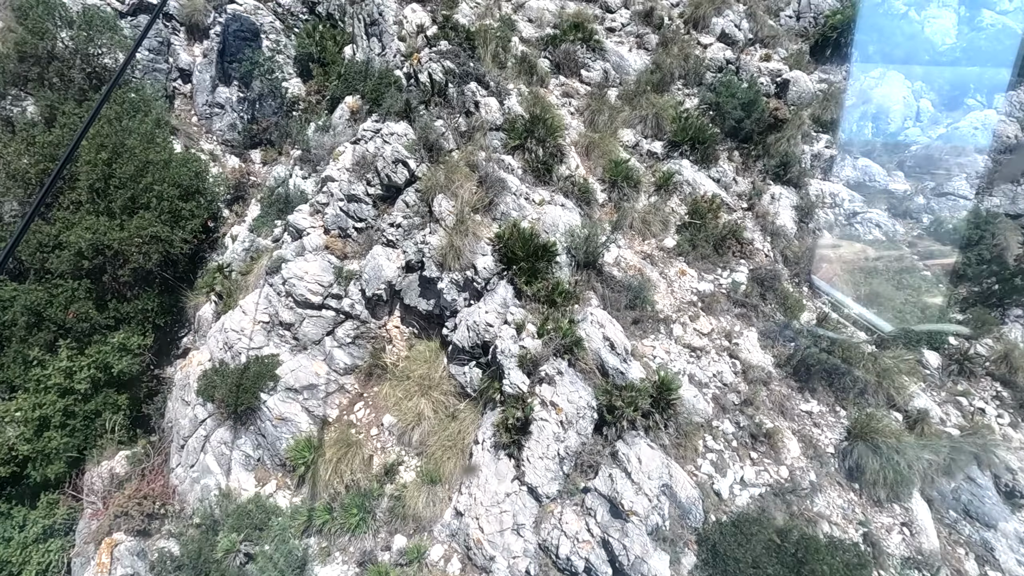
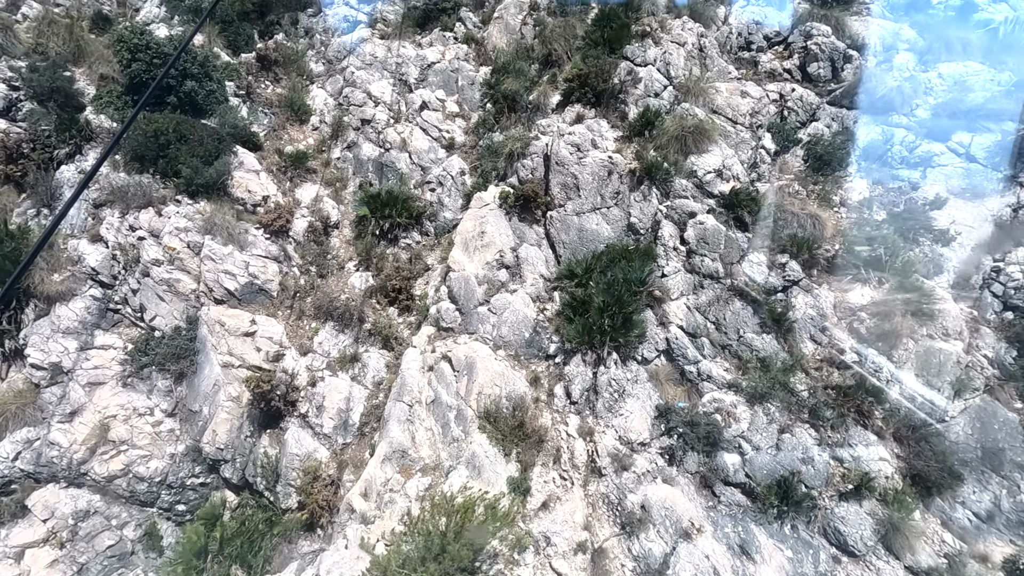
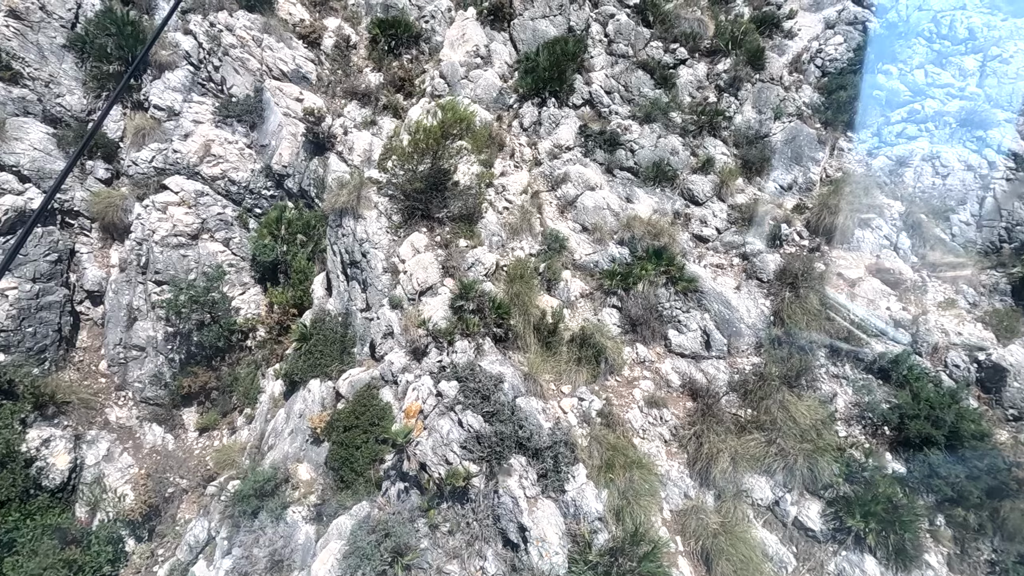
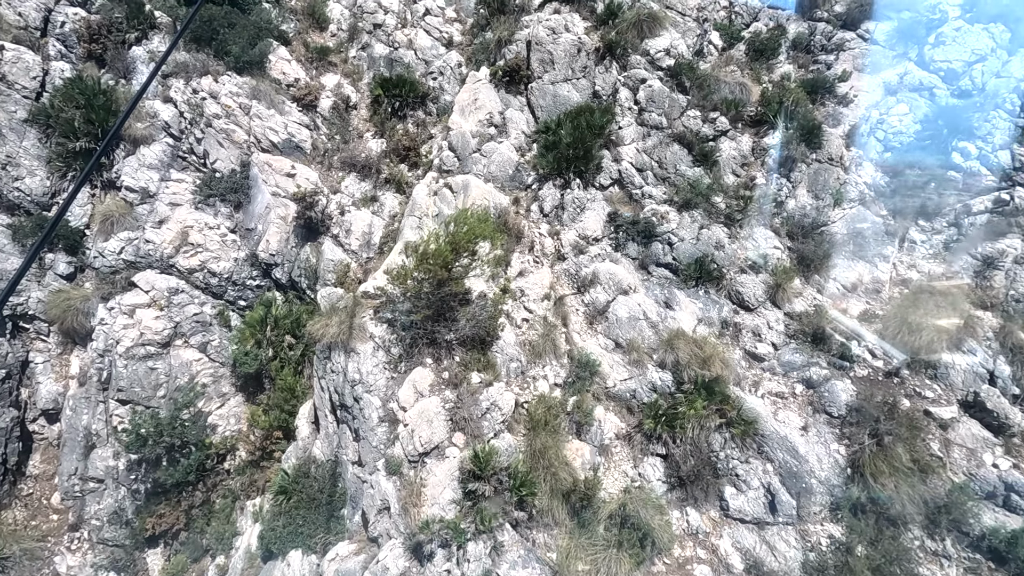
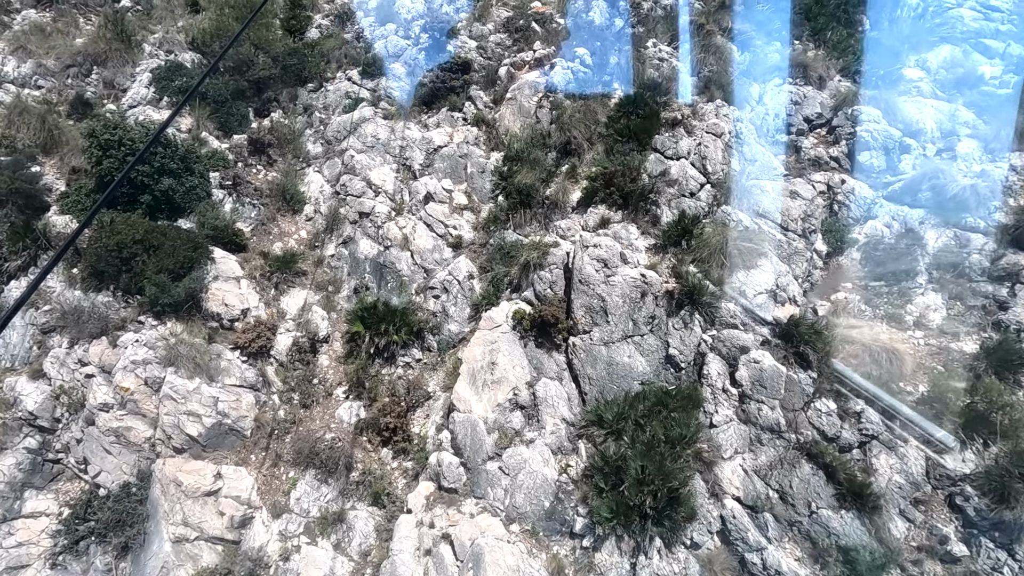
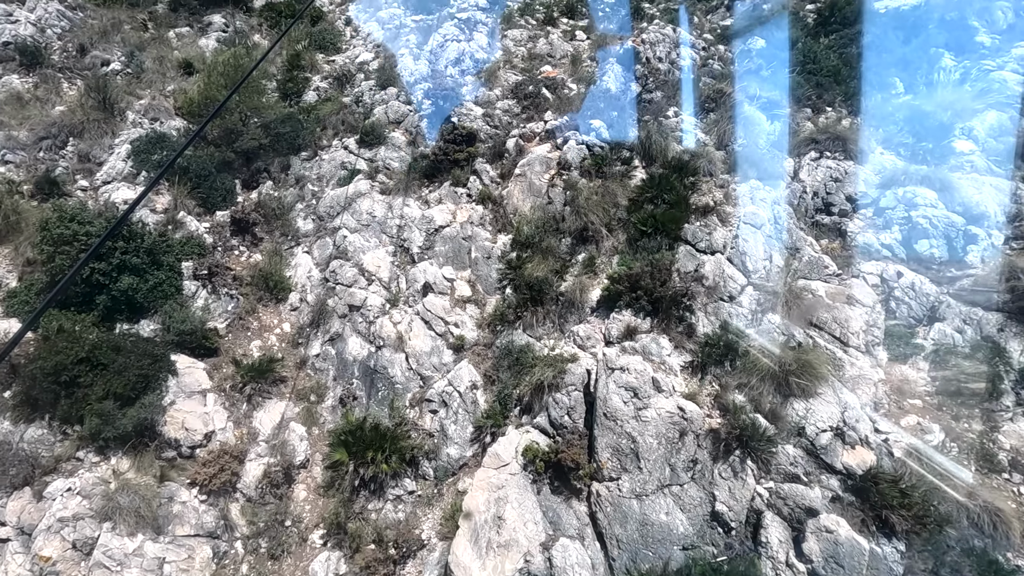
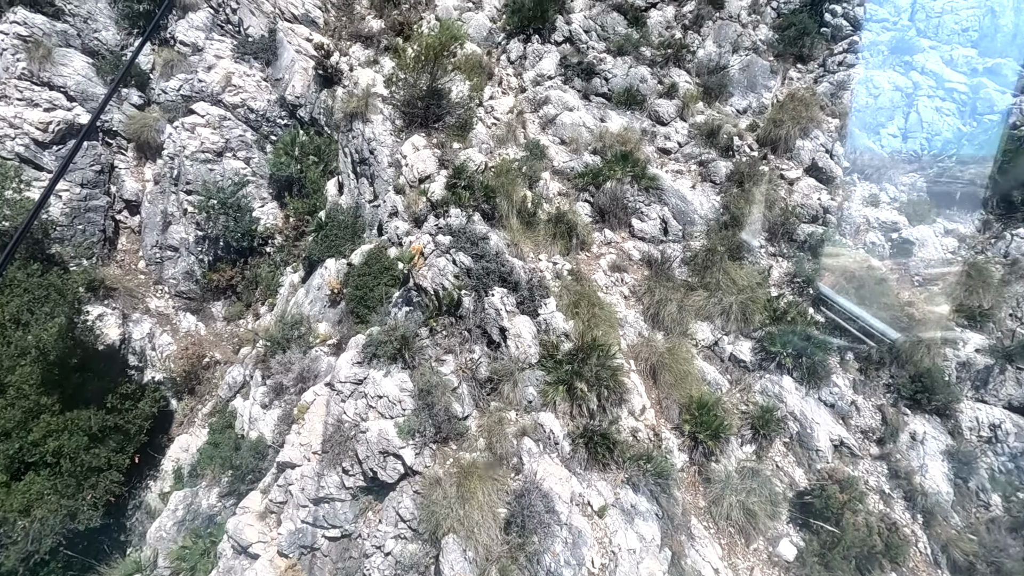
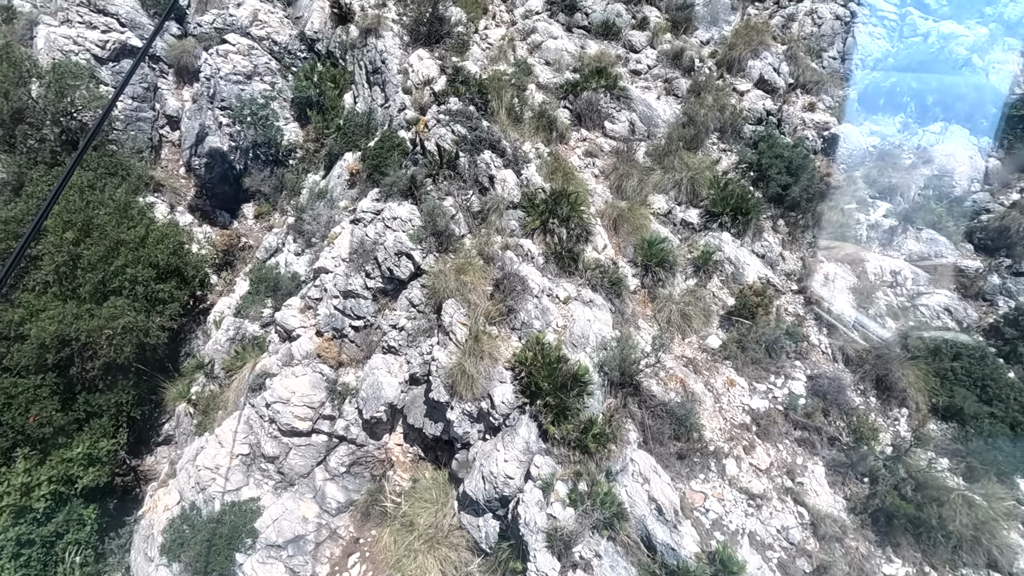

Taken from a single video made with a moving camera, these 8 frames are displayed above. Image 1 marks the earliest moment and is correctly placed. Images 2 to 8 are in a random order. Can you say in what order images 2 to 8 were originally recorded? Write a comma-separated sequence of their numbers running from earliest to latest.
8, 7, 3, 4, 2, 5, 6
